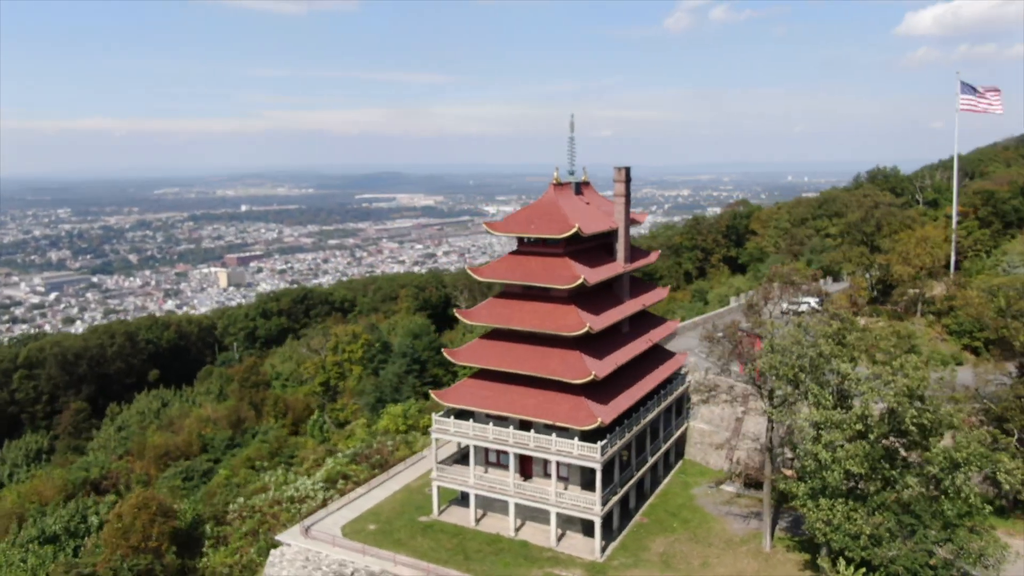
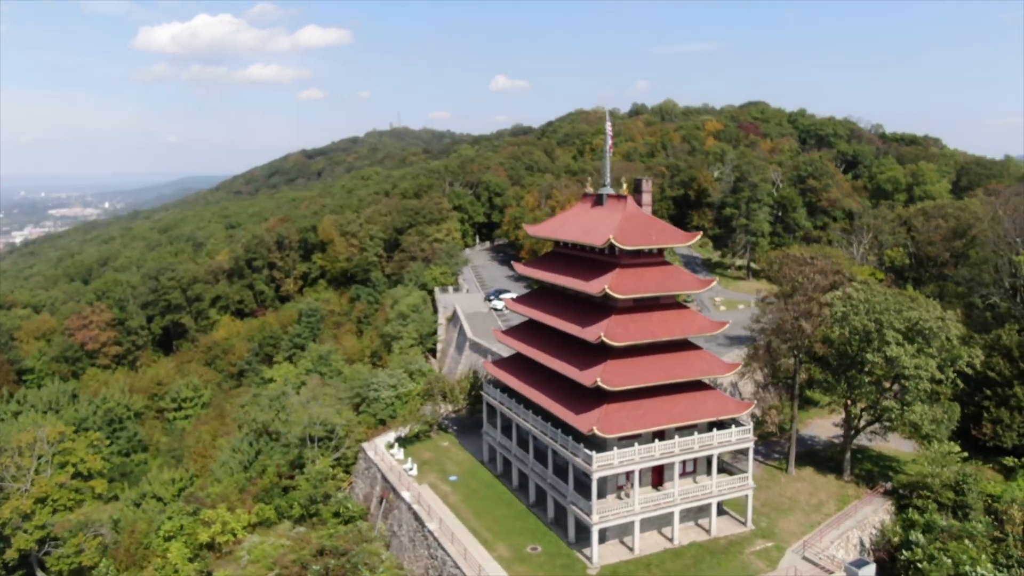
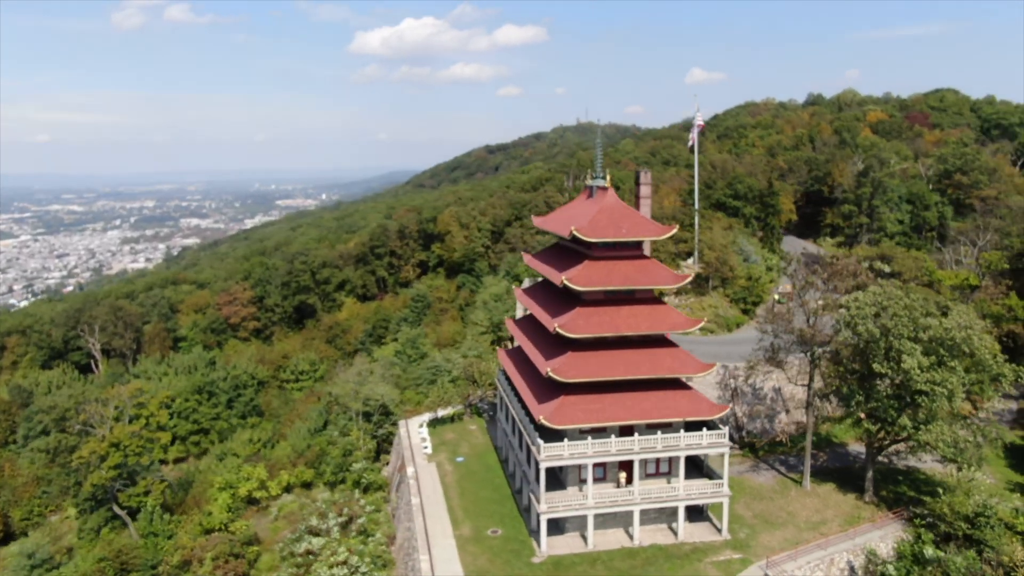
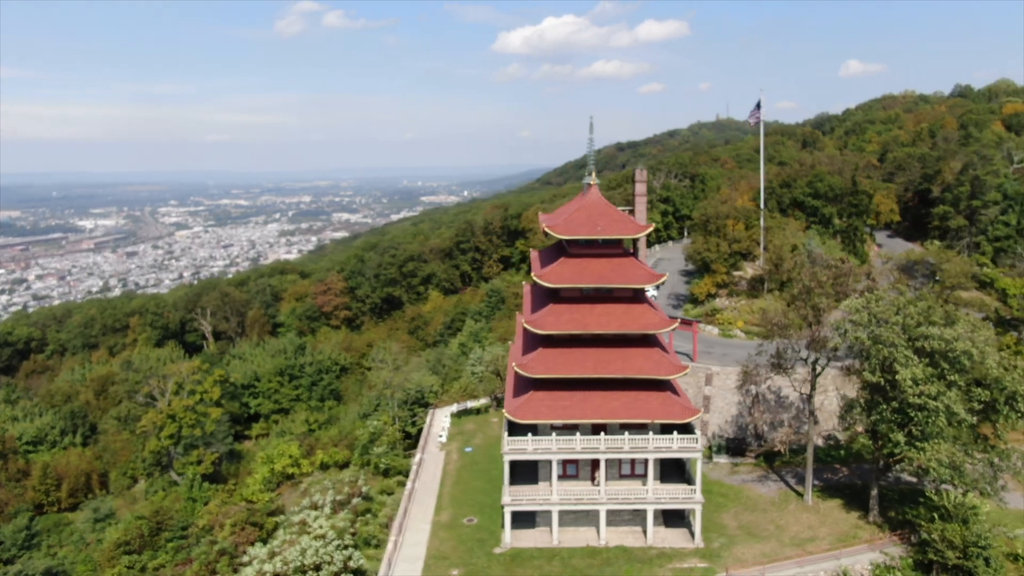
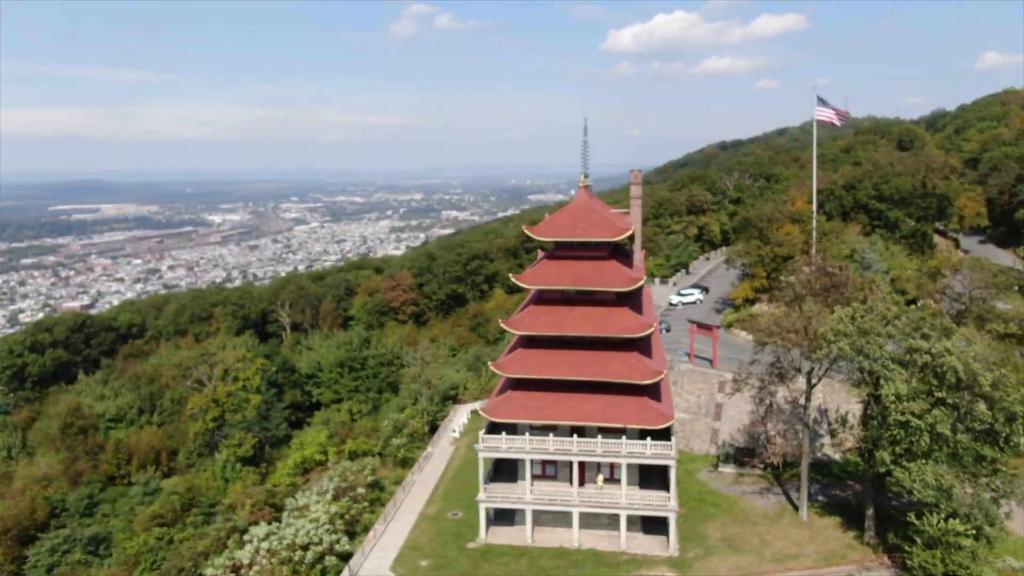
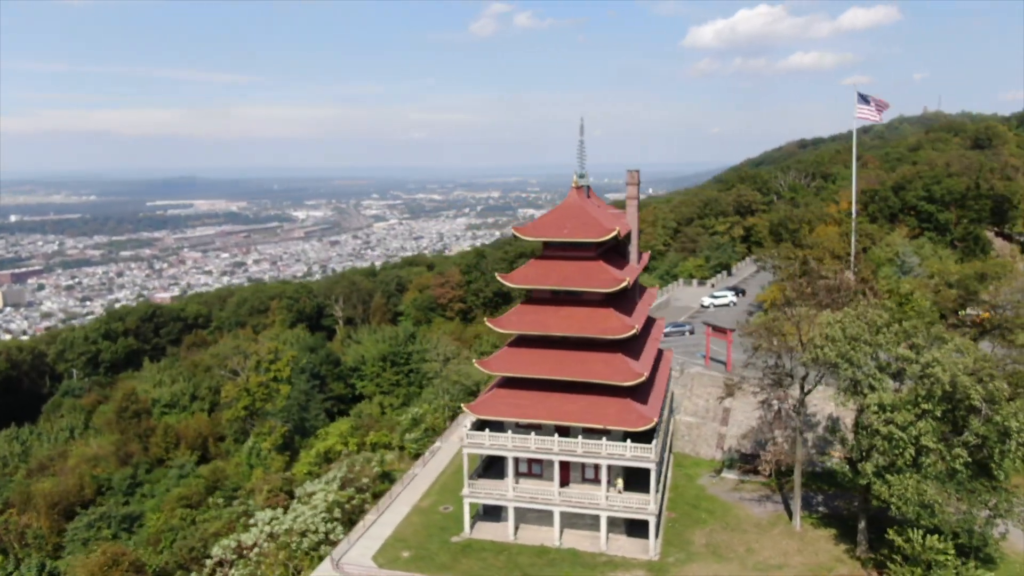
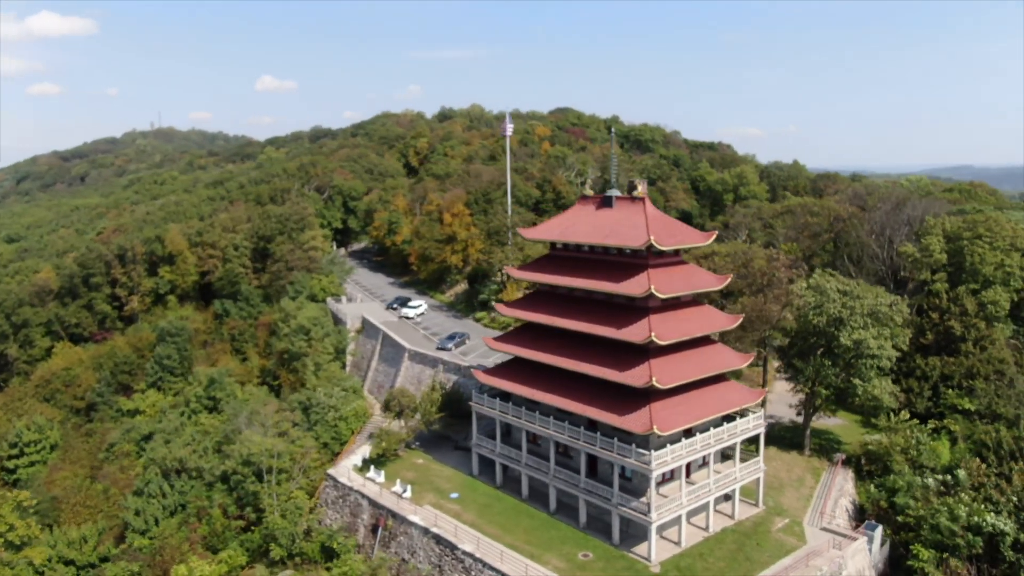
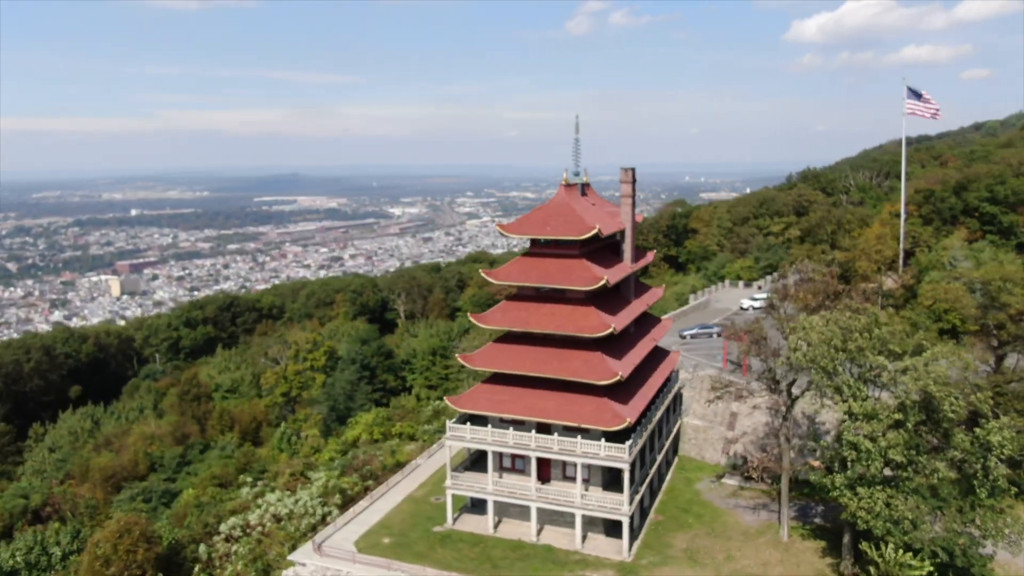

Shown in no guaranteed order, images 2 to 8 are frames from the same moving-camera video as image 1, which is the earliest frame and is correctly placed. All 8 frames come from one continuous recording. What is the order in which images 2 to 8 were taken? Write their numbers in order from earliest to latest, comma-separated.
8, 6, 5, 4, 3, 2, 7
